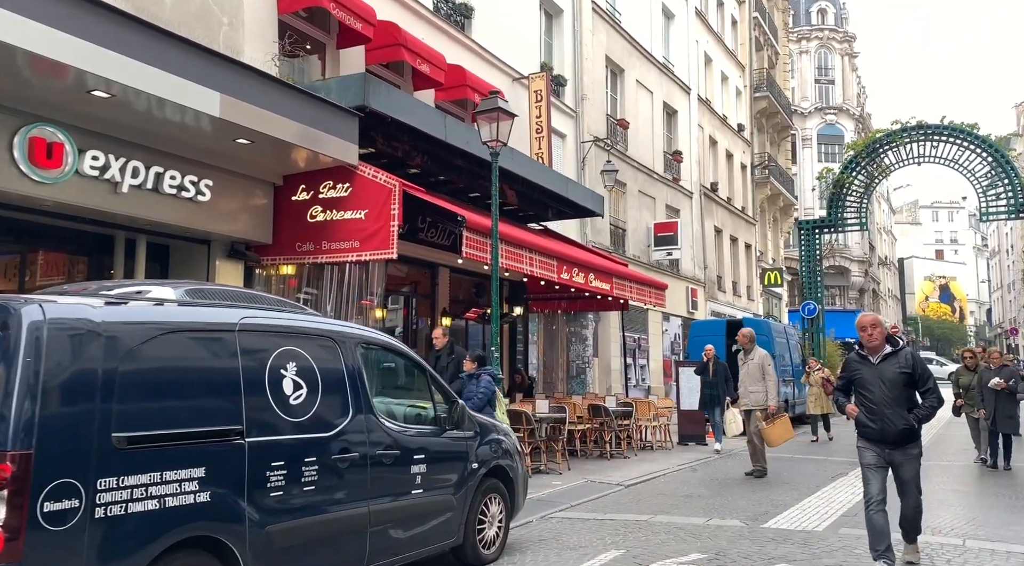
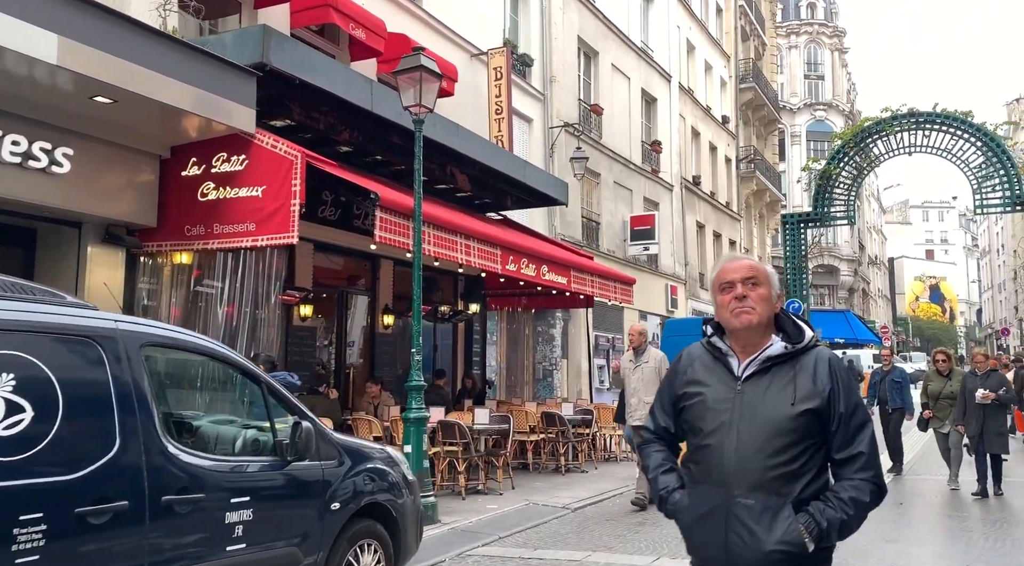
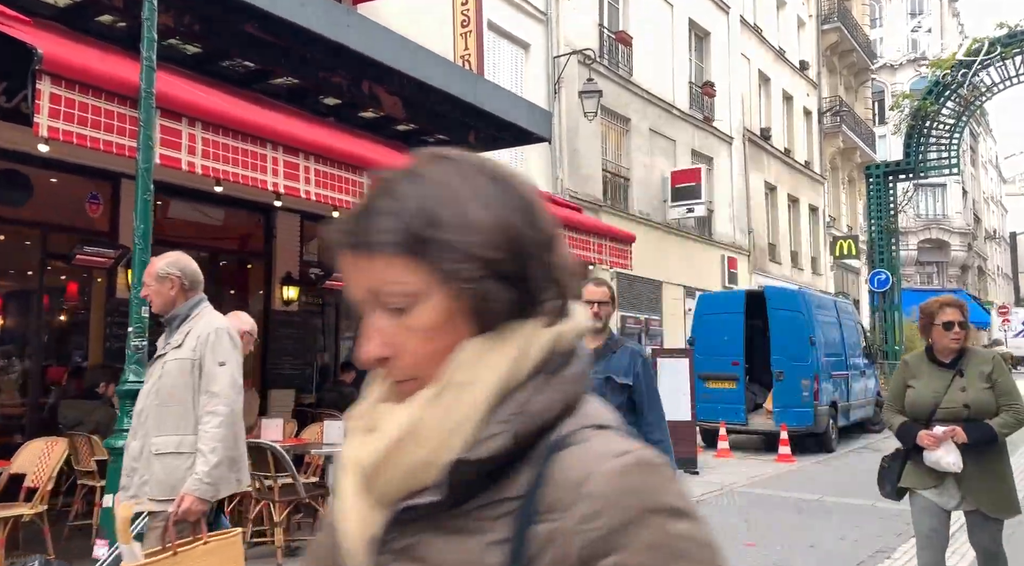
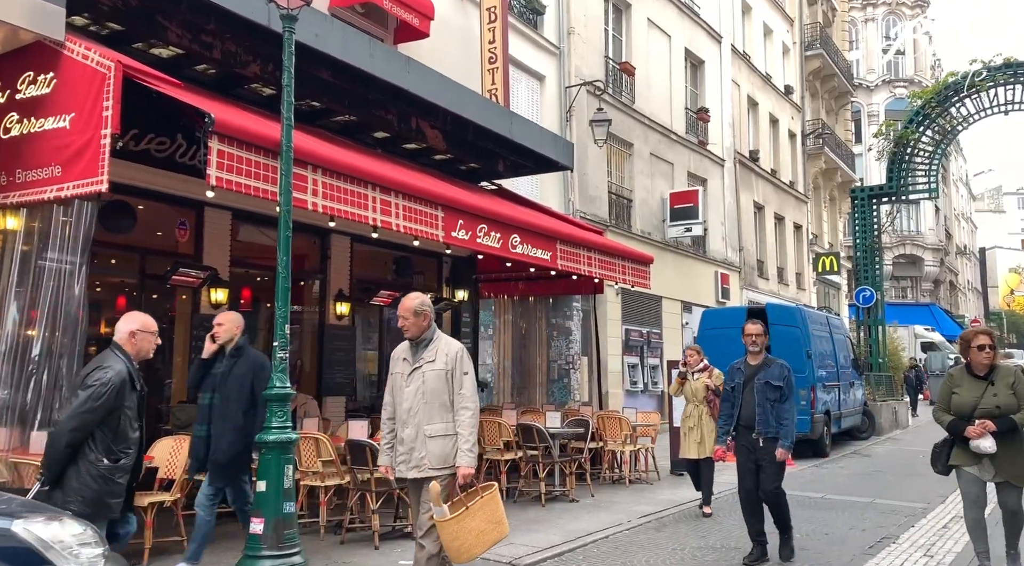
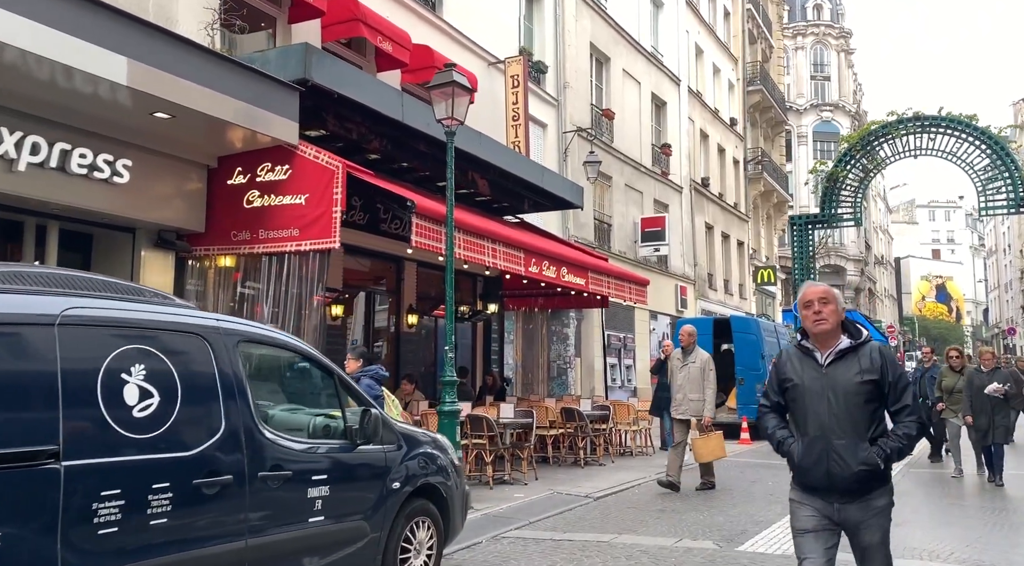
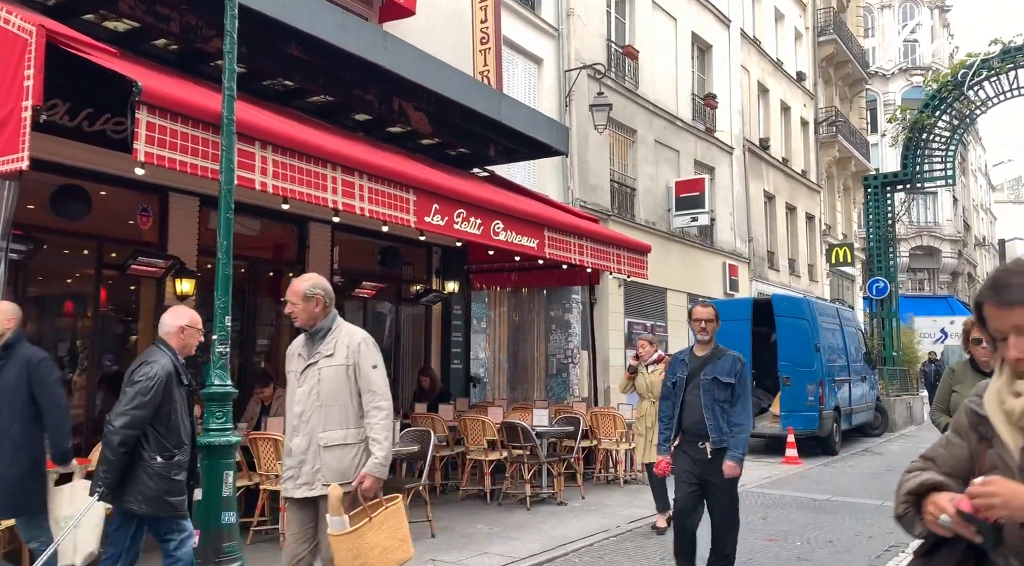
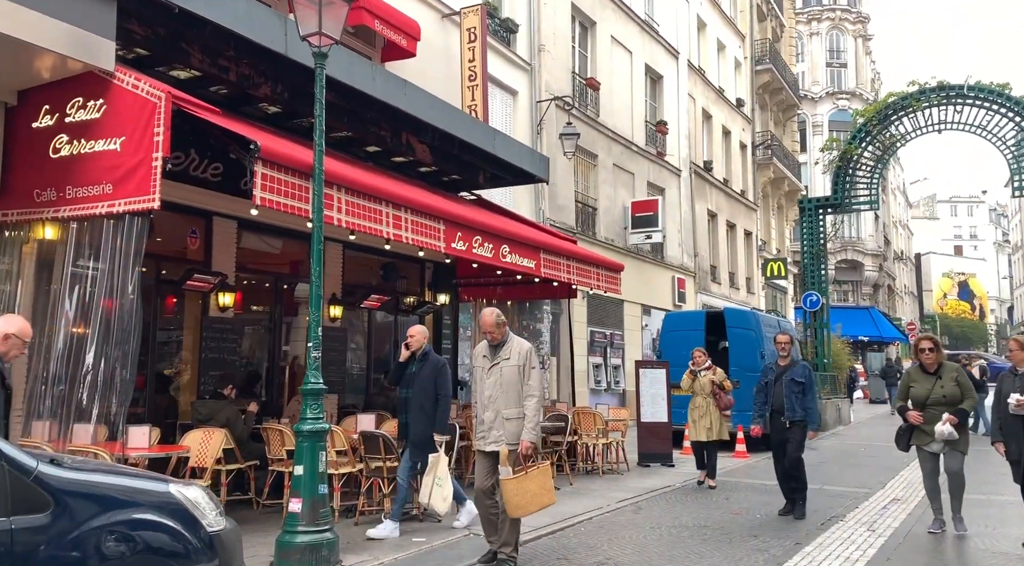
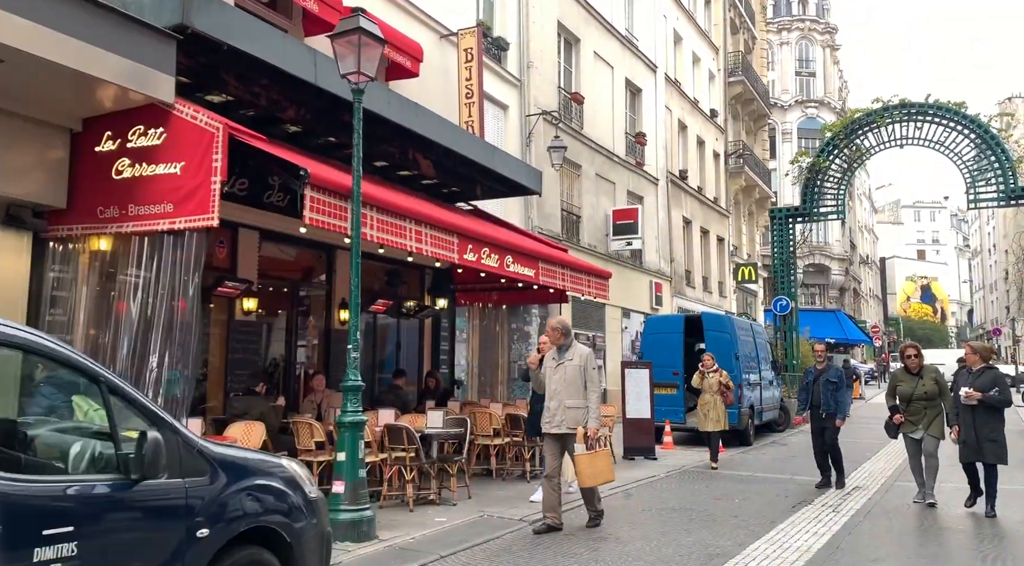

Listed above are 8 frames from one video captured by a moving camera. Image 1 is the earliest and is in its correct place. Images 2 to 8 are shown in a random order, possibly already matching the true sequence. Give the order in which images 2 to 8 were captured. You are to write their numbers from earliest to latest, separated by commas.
5, 2, 8, 7, 4, 6, 3
